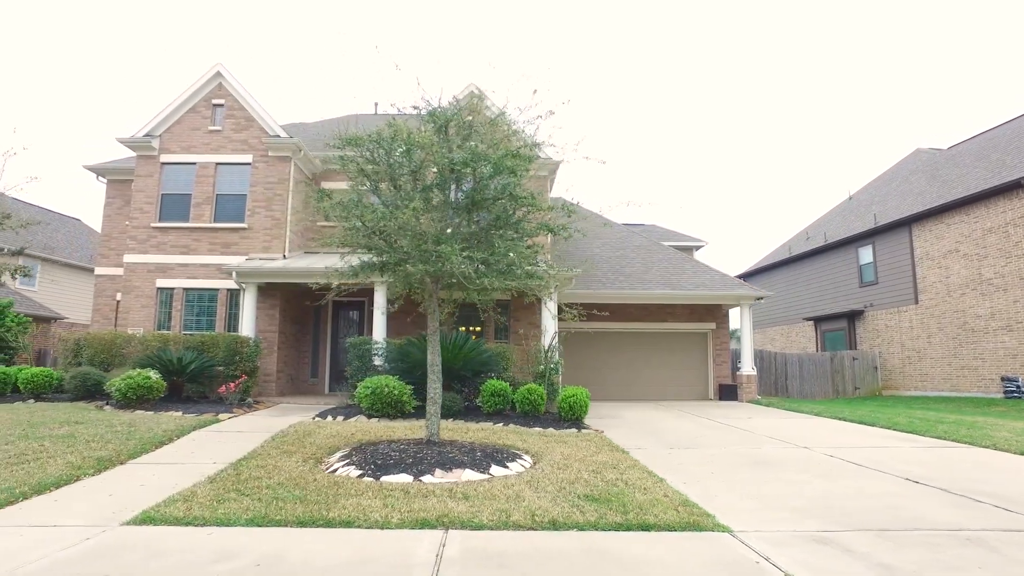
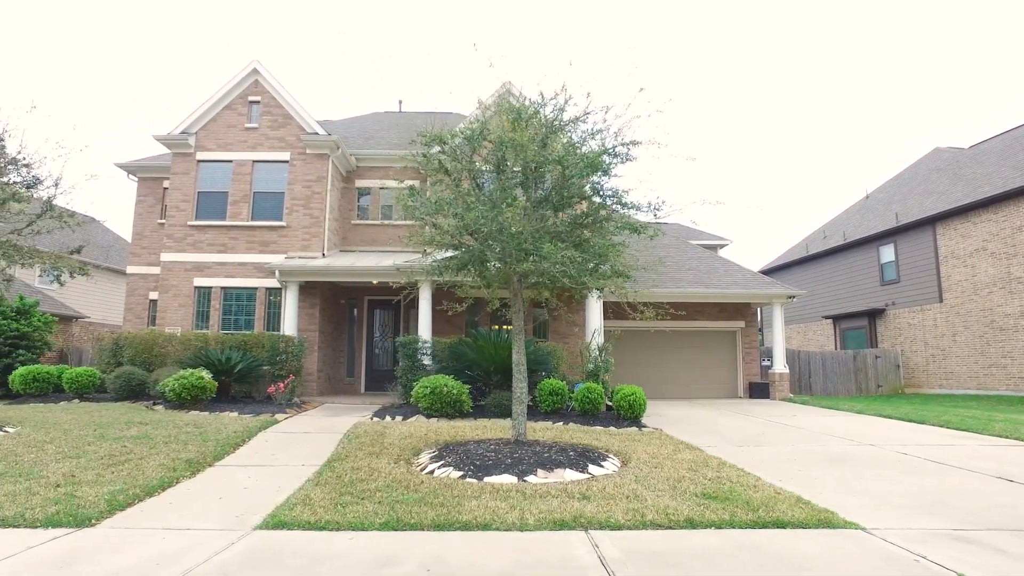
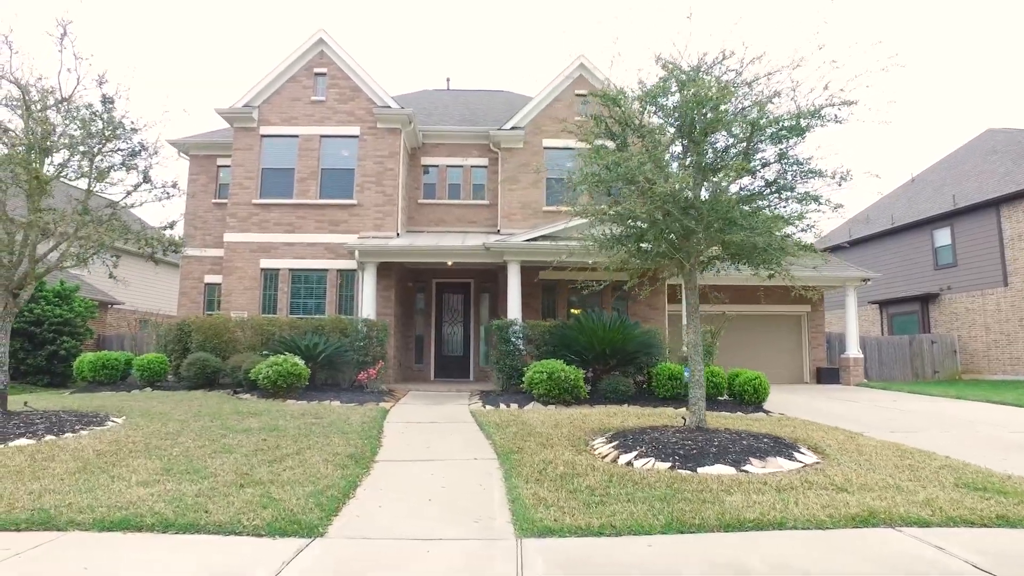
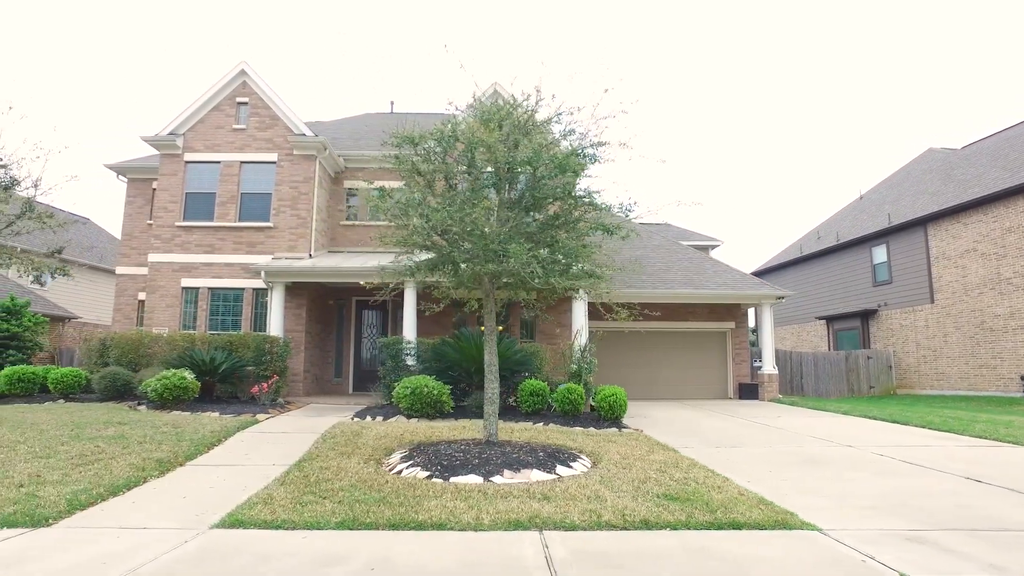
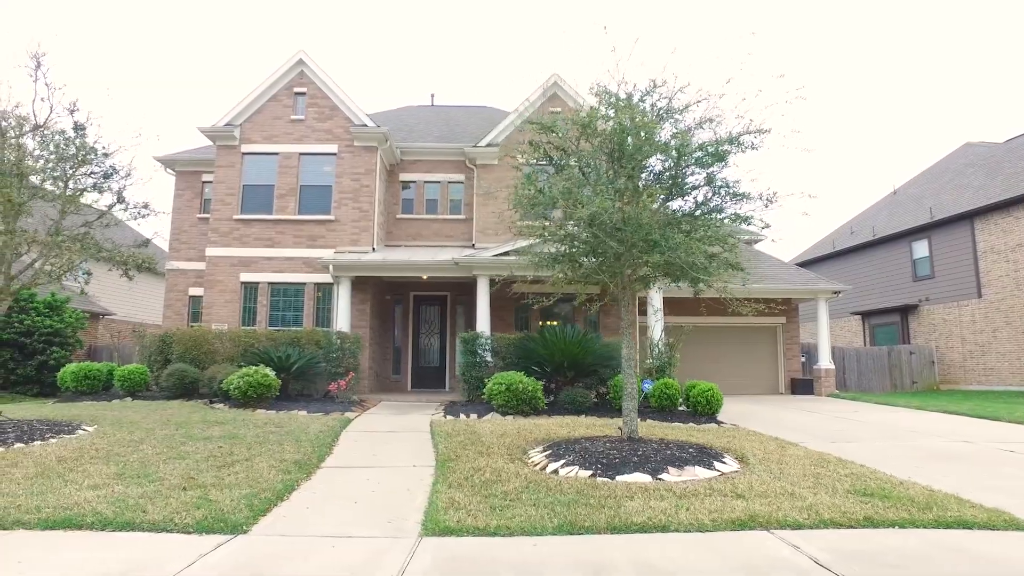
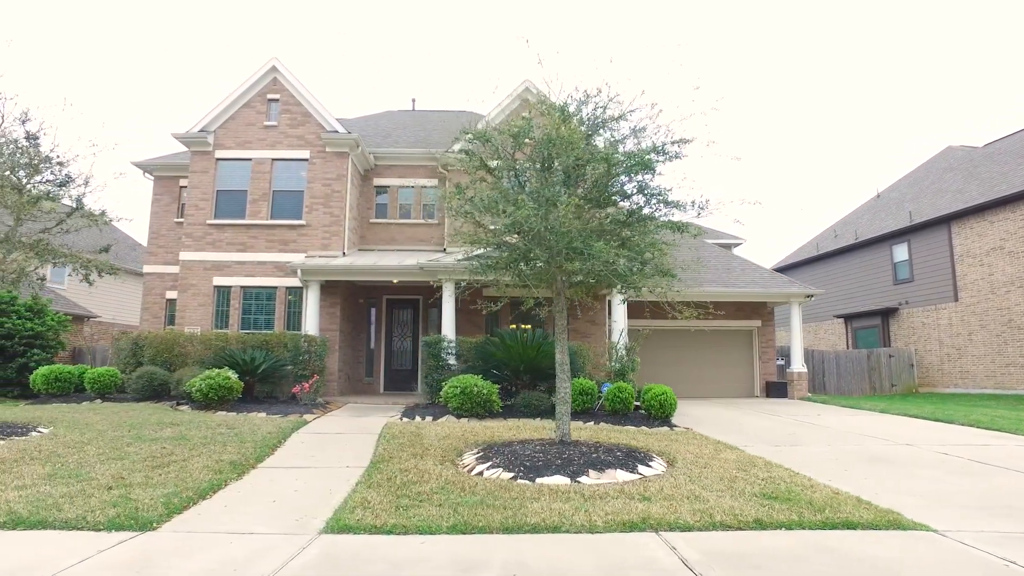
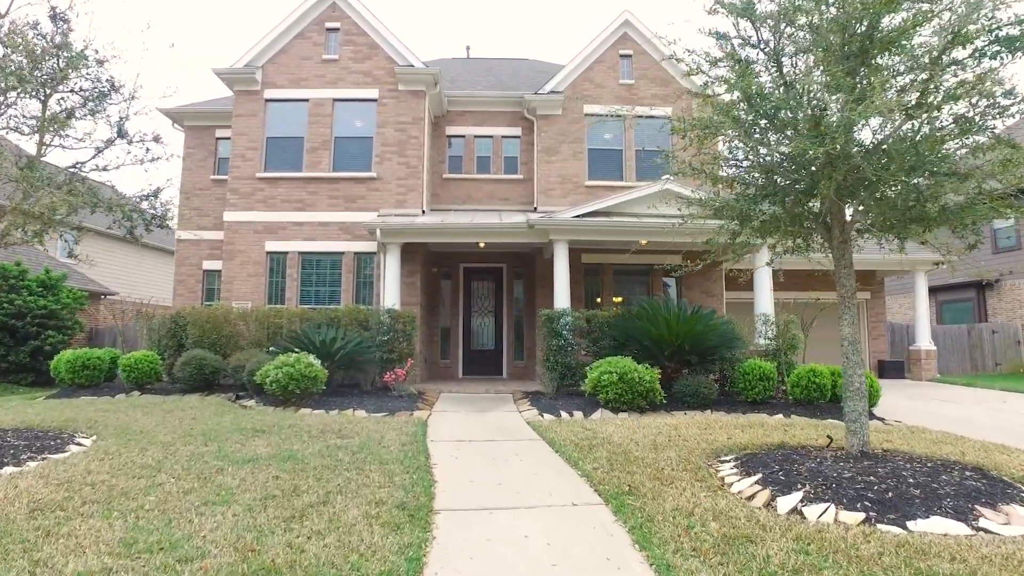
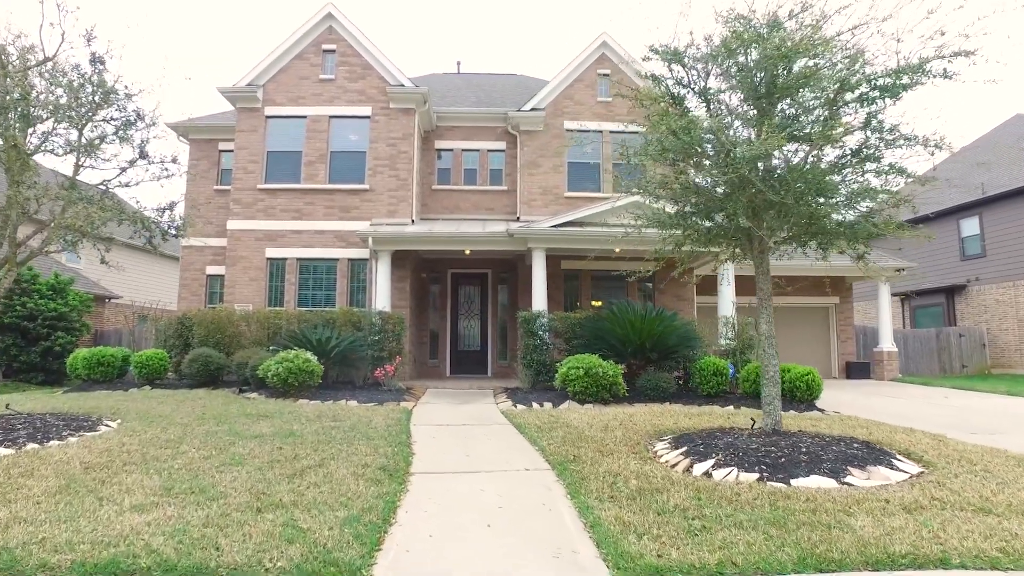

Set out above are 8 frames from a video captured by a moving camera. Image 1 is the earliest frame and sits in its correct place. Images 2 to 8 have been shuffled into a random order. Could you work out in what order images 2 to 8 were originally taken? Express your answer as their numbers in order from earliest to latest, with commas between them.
4, 2, 6, 5, 3, 8, 7
